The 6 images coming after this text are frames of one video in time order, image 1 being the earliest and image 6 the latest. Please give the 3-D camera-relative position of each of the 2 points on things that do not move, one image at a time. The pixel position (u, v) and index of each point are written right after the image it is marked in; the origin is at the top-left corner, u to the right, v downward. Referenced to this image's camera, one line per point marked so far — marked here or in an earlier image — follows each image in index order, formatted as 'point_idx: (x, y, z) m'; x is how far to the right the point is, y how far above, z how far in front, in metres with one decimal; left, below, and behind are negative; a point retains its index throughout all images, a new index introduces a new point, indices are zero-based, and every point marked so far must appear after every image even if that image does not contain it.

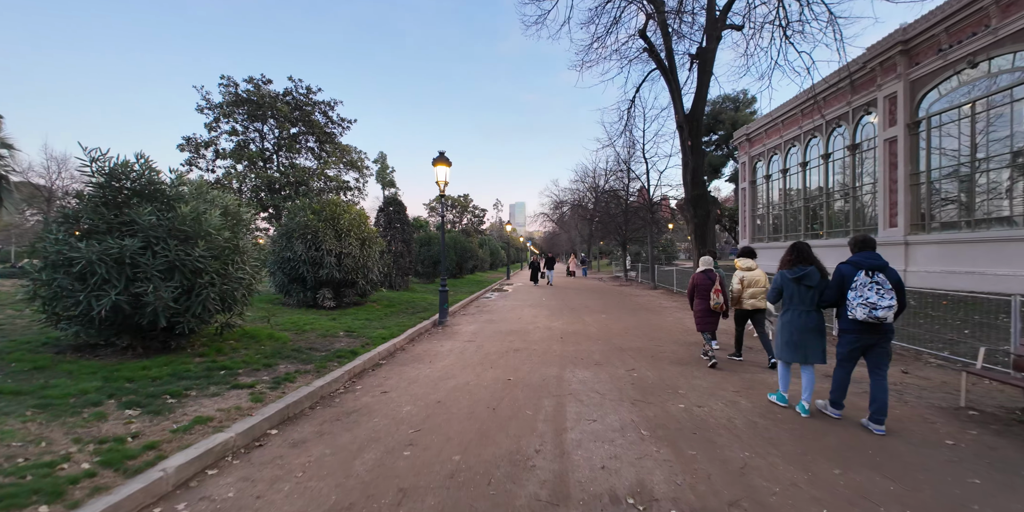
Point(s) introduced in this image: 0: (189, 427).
0: (-3.1, -1.7, +3.9) m
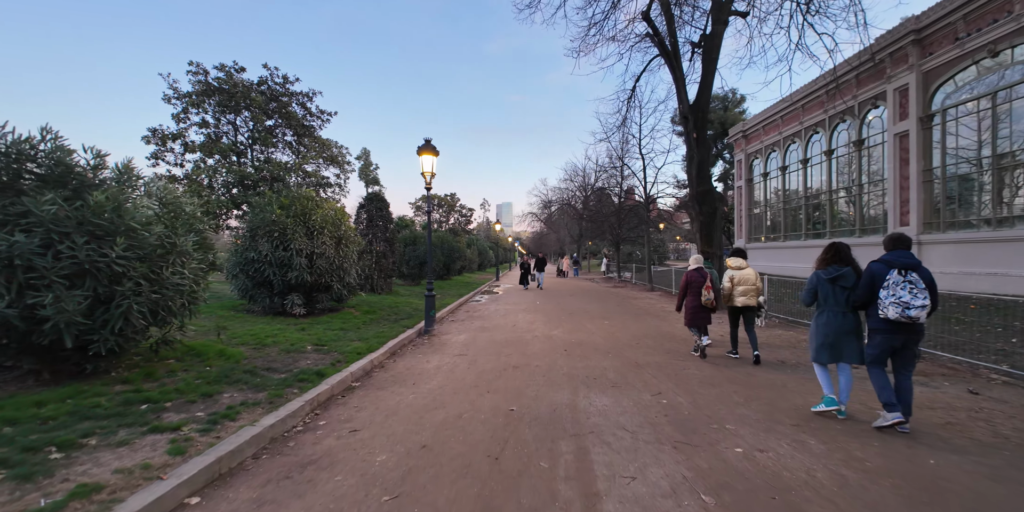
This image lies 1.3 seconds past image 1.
0: (-3.0, -1.7, +2.7) m
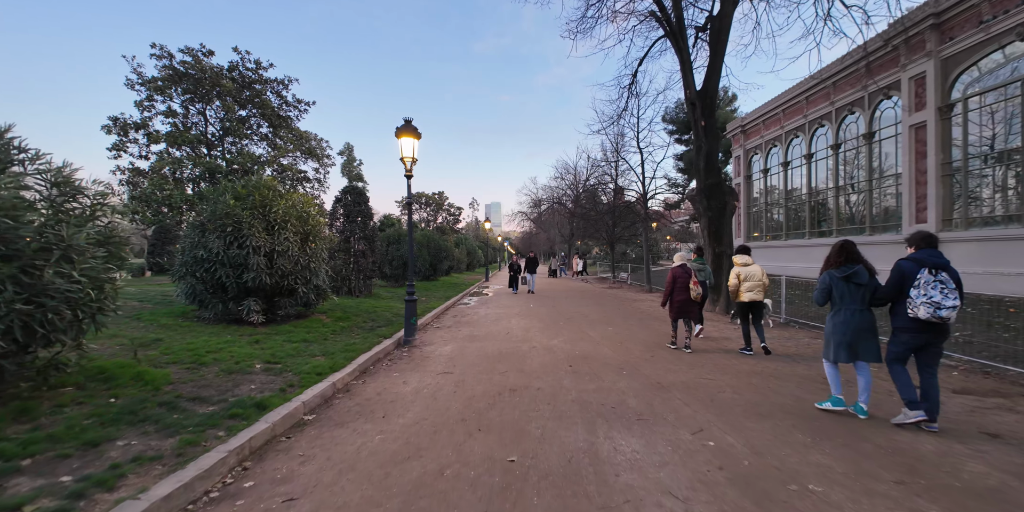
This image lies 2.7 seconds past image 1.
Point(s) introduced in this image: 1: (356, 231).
0: (-3.0, -1.6, +1.5) m
1: (-5.0, +0.8, +12.9) m
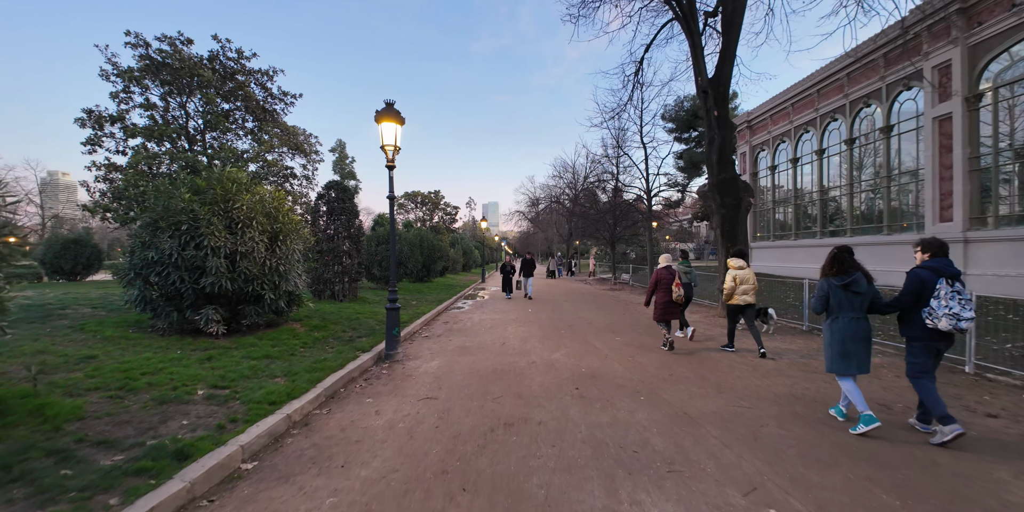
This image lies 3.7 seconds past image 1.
0: (-3.0, -1.7, +0.5) m
1: (-5.1, +0.8, +12.0) m
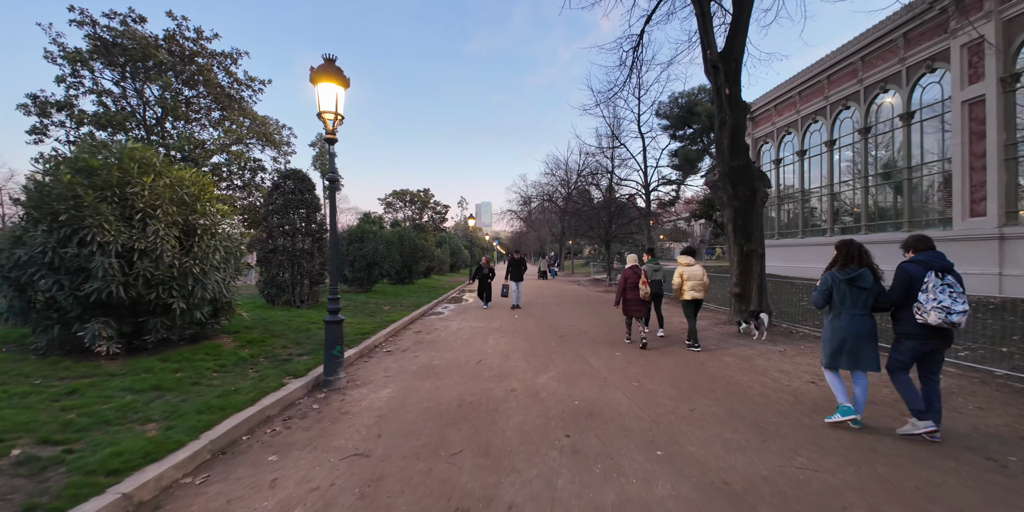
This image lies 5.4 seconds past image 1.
0: (-3.2, -1.6, -1.0) m
1: (-5.5, +0.8, +10.4) m
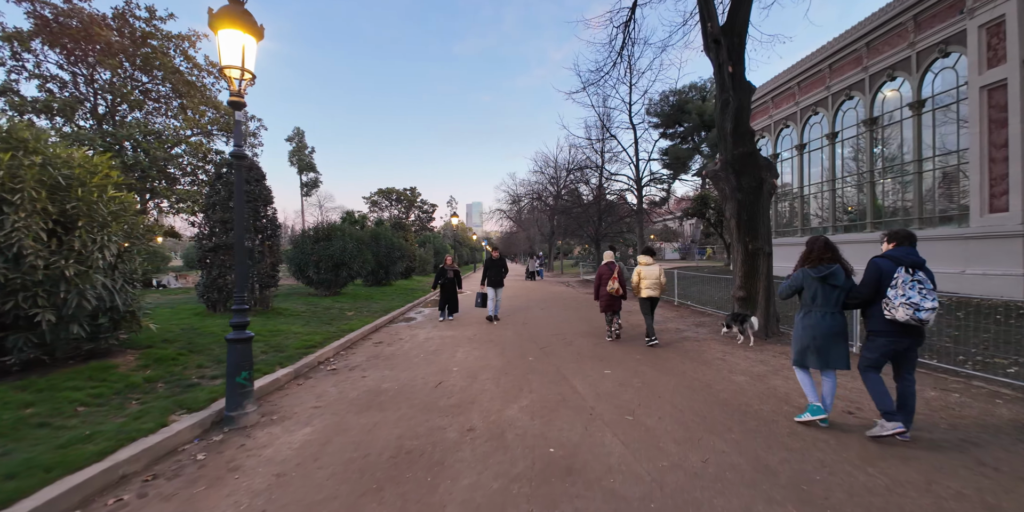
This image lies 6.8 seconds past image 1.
0: (-3.5, -1.6, -2.2) m
1: (-6.0, +0.8, +9.2) m
